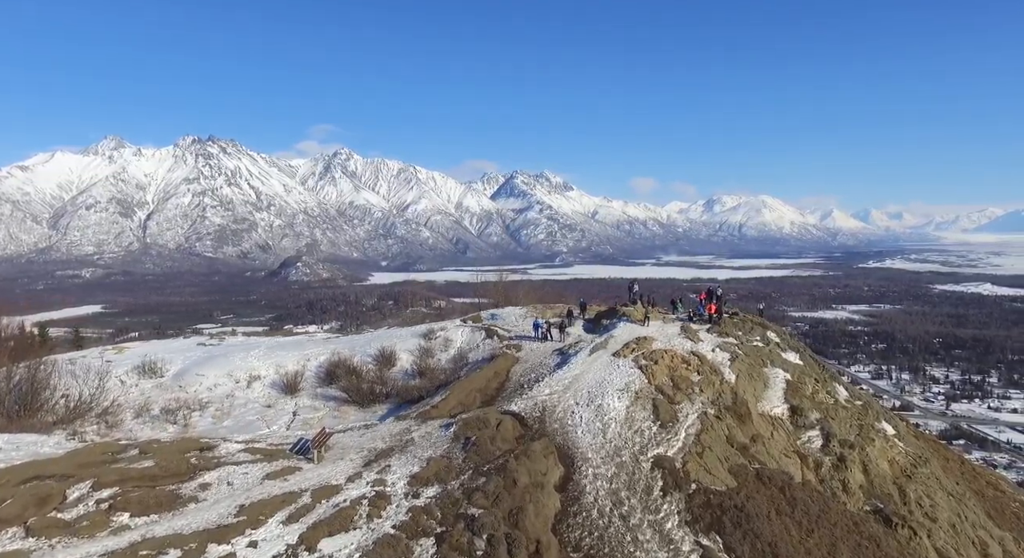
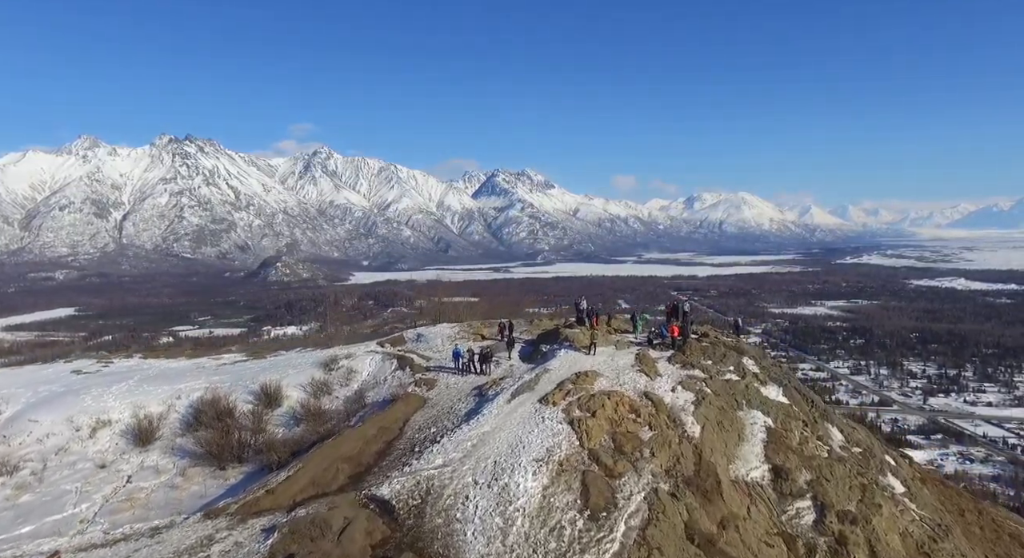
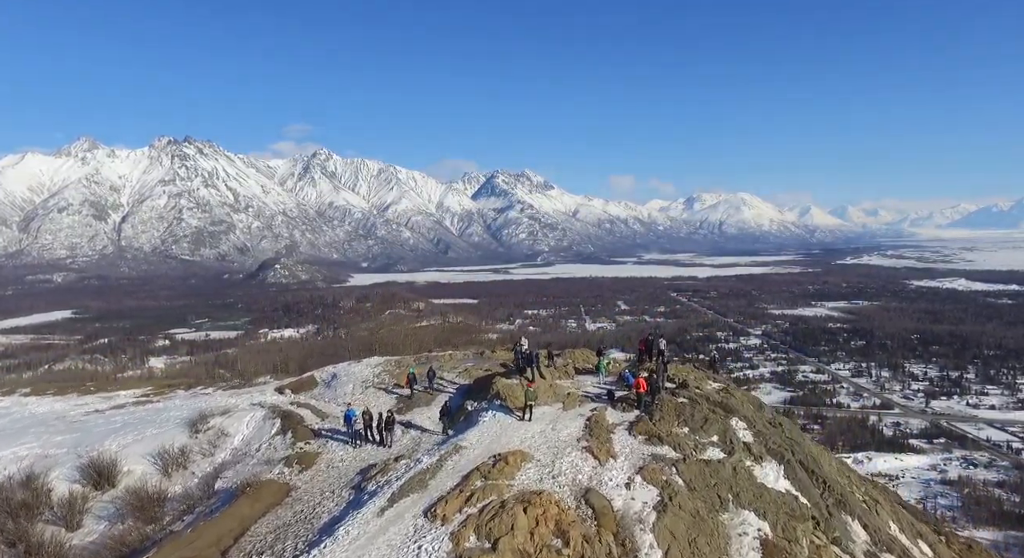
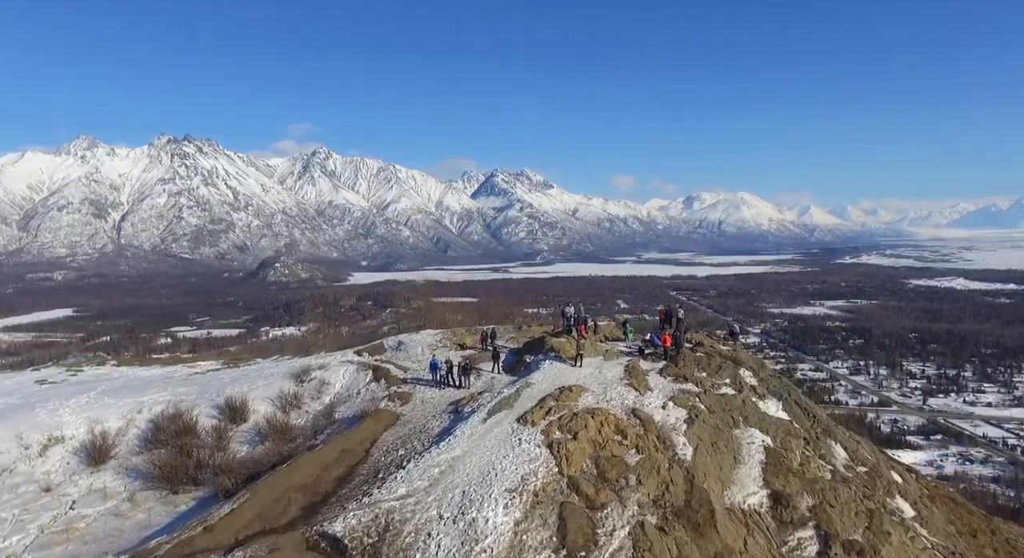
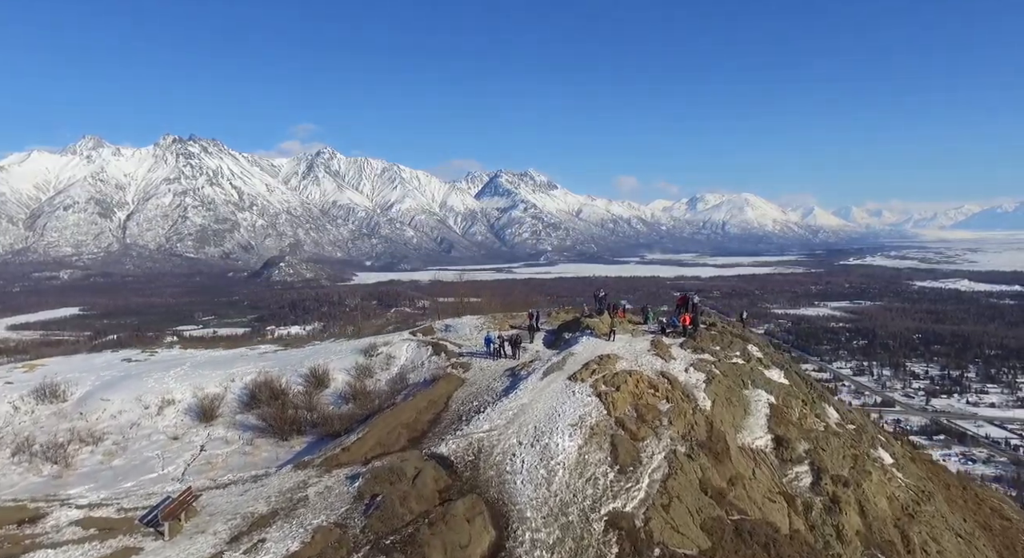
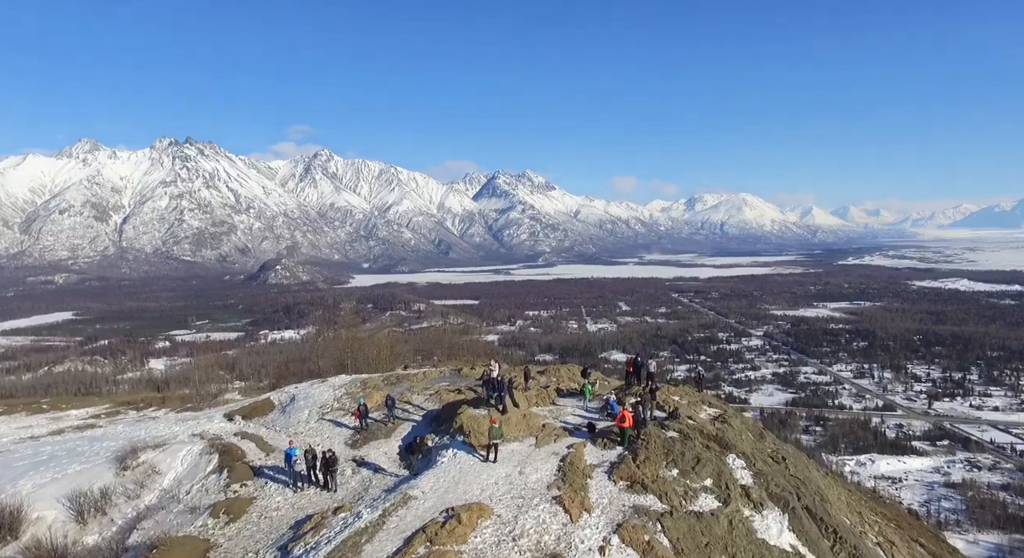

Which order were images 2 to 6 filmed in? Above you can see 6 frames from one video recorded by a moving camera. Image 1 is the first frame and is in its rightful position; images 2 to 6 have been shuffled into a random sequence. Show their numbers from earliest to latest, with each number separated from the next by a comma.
5, 2, 4, 3, 6
